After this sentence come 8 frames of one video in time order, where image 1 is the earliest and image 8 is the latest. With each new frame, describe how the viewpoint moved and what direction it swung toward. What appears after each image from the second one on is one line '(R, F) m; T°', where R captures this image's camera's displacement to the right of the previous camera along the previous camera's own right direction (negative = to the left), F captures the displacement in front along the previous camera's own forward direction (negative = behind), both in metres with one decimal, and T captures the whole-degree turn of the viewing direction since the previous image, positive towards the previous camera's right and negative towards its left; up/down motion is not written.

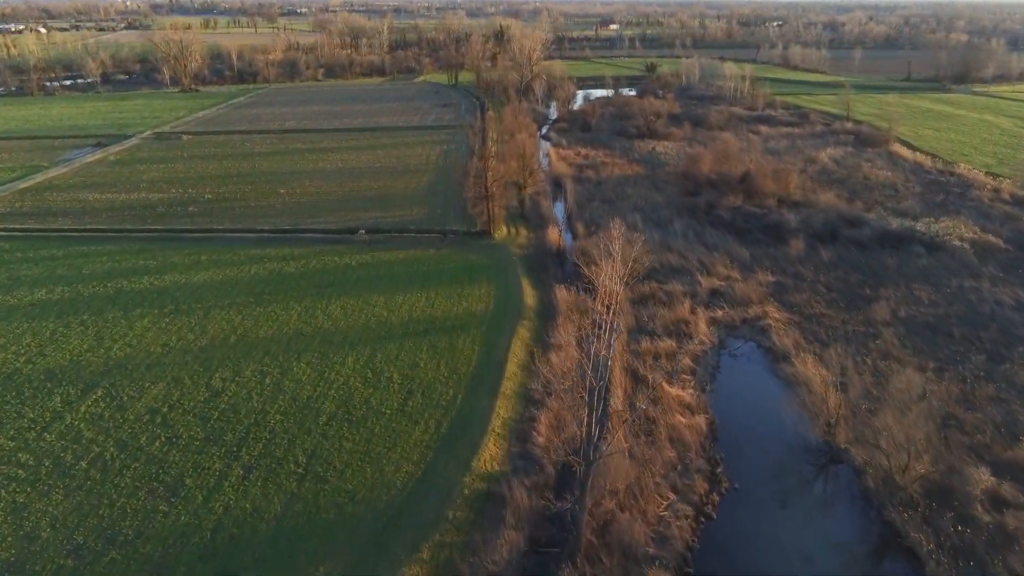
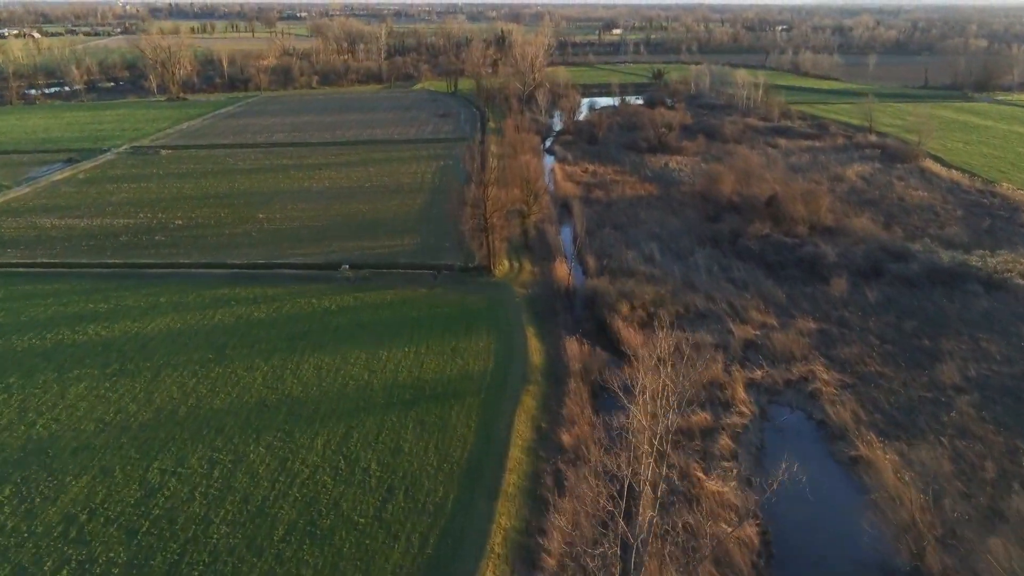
(-0.1, +3.3) m; 0°
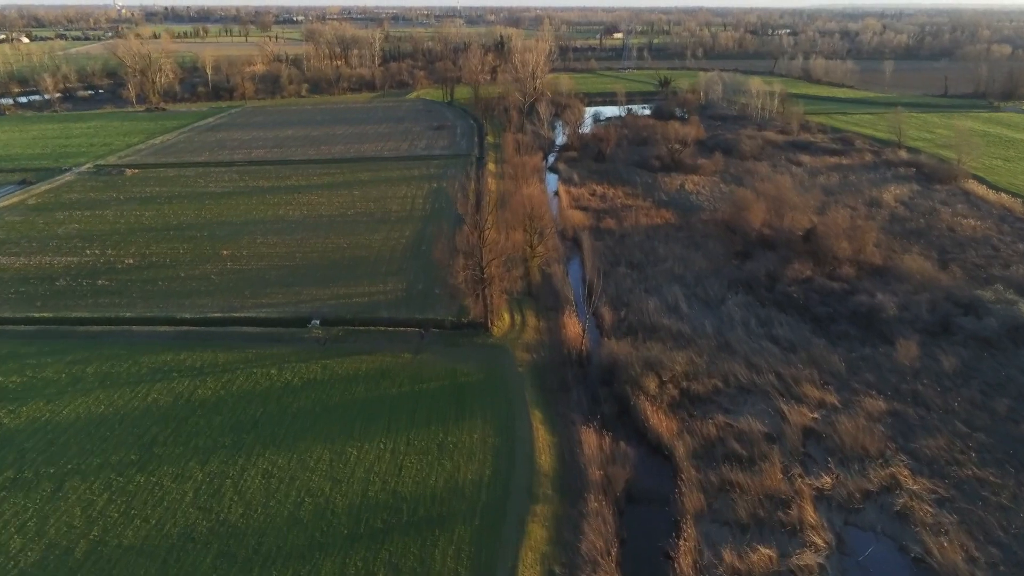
(-0.1, +4.0) m; 0°
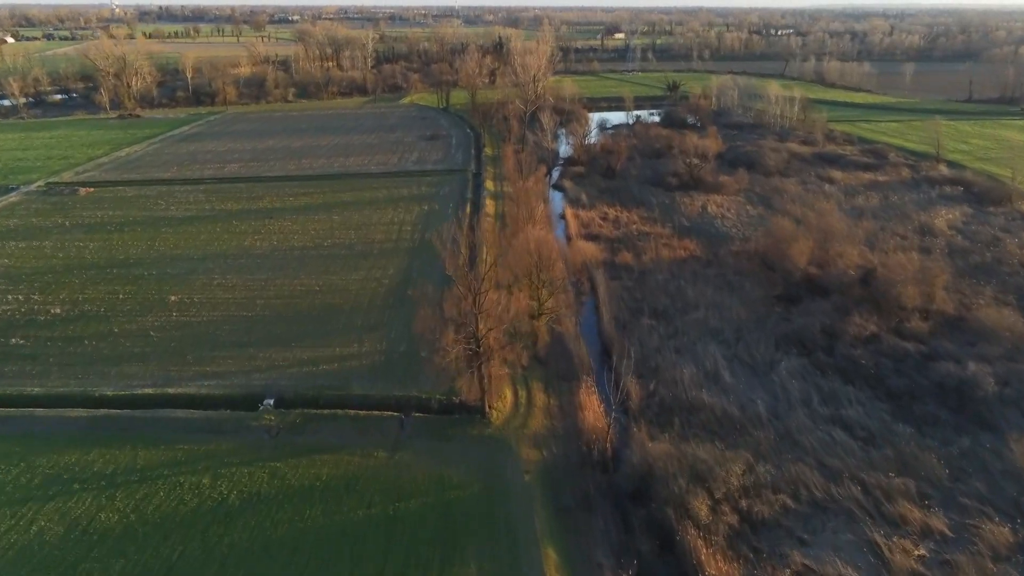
(-0.1, +4.4) m; 0°
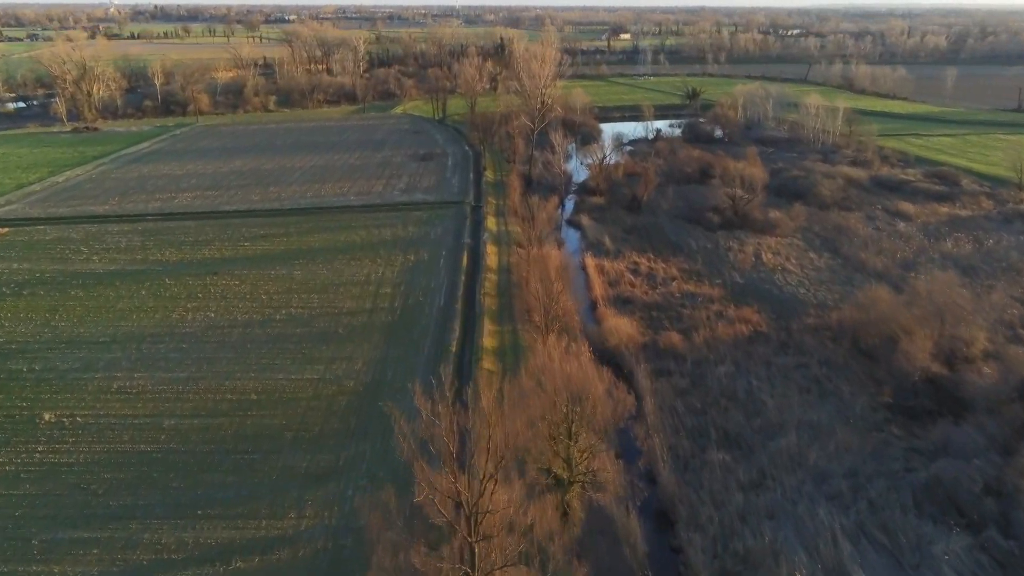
(-0.3, +6.7) m; 0°
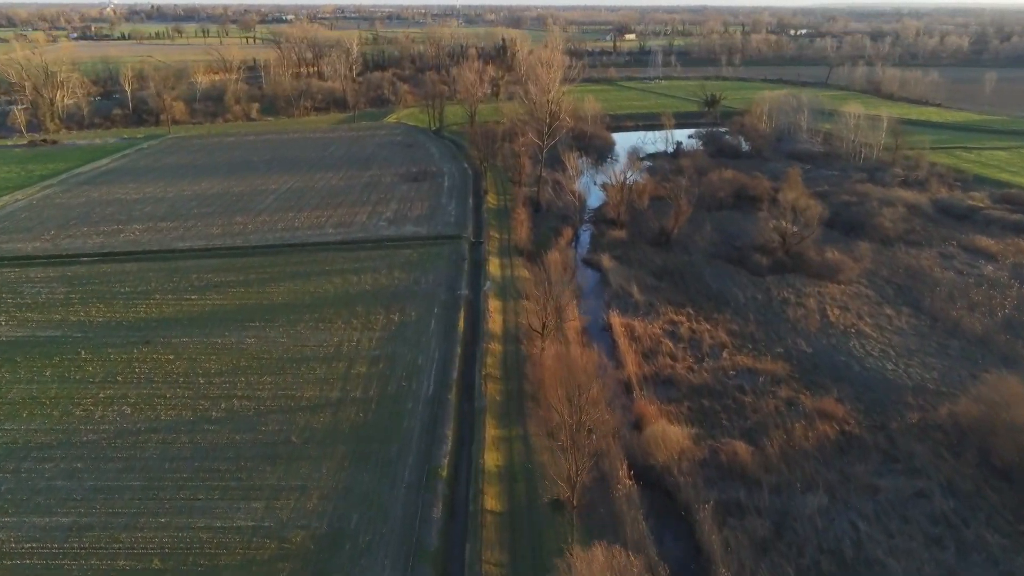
(-0.3, +5.3) m; 0°
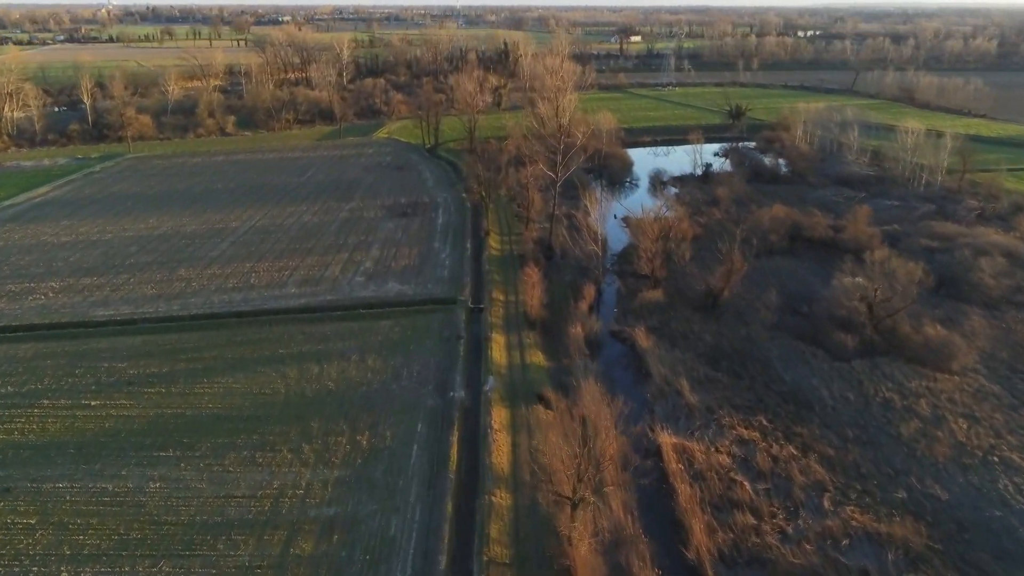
(-0.3, +6.0) m; 0°
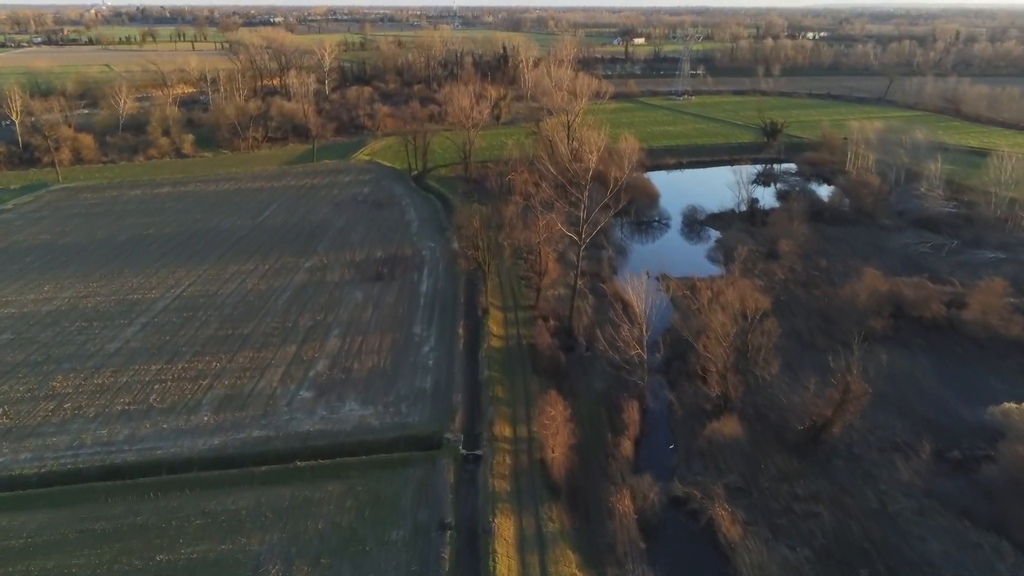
(-0.3, +7.3) m; 0°
